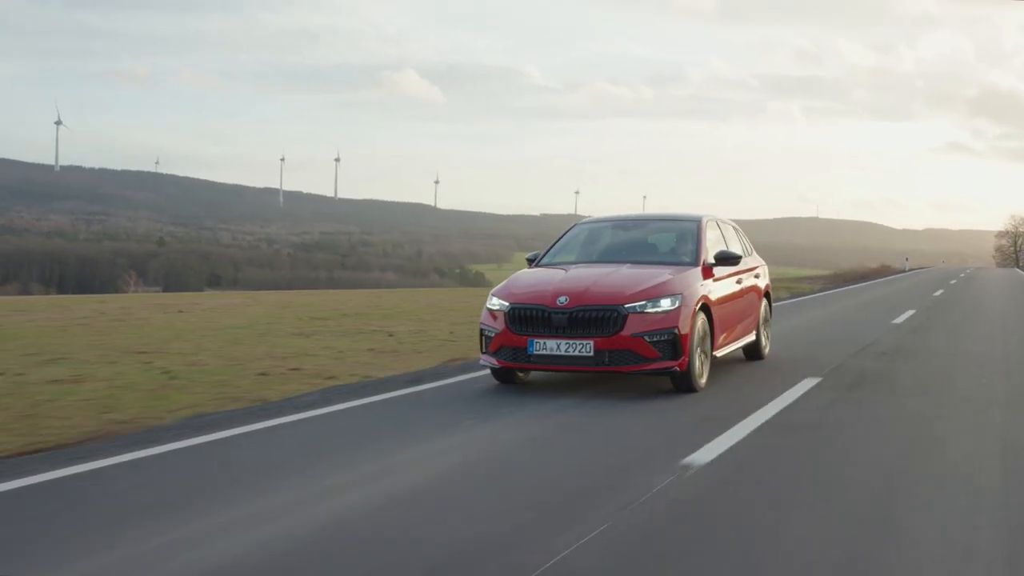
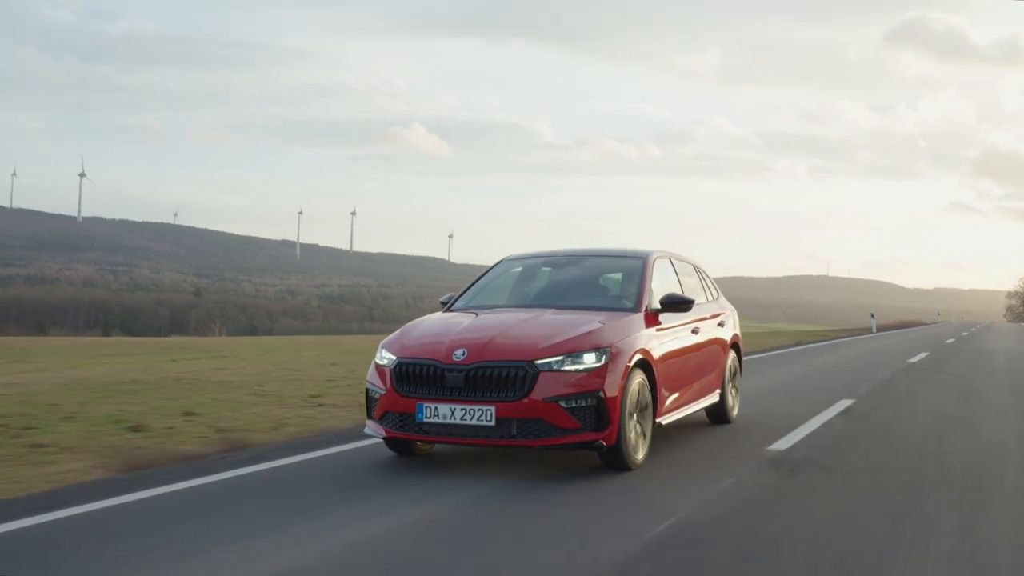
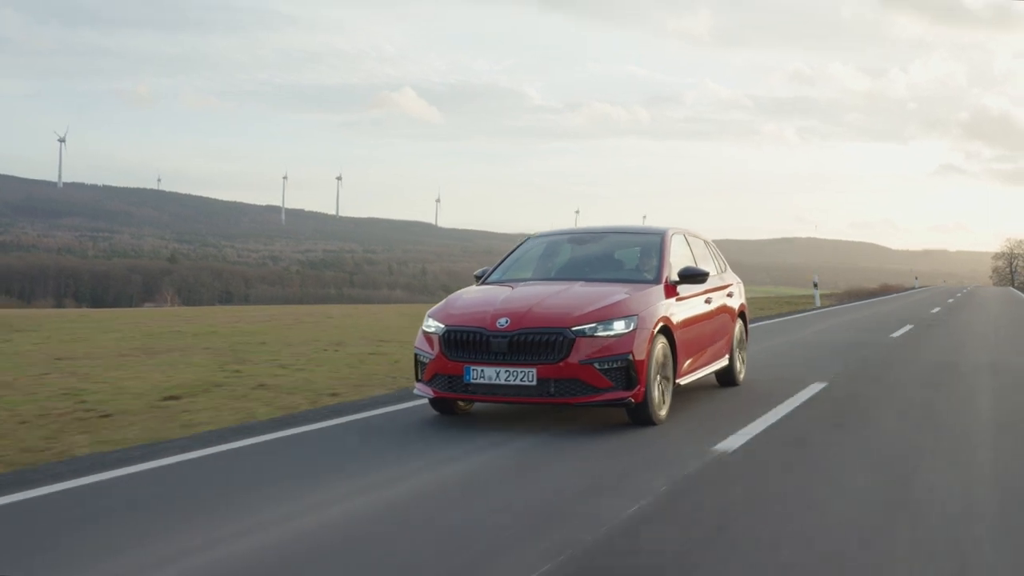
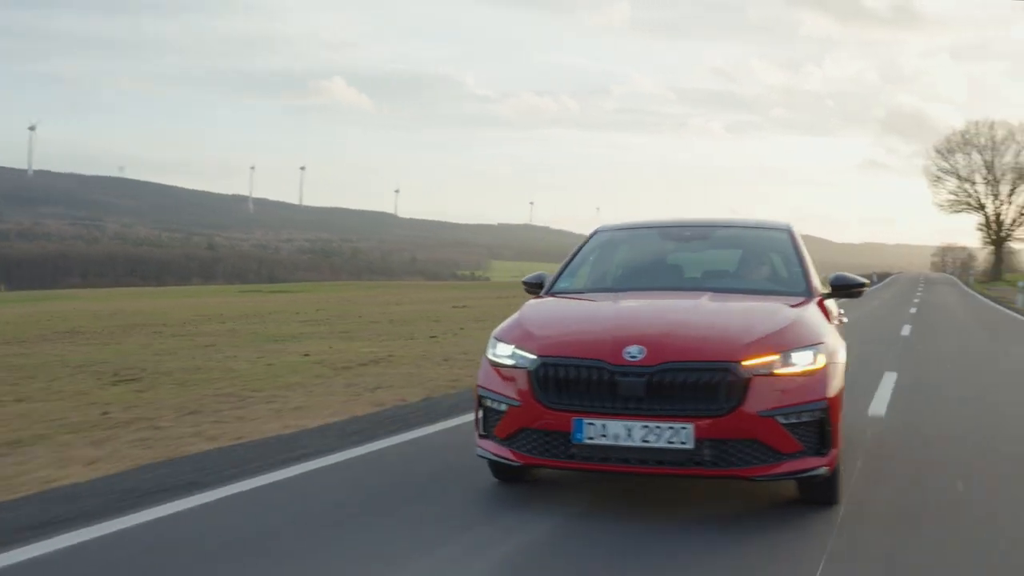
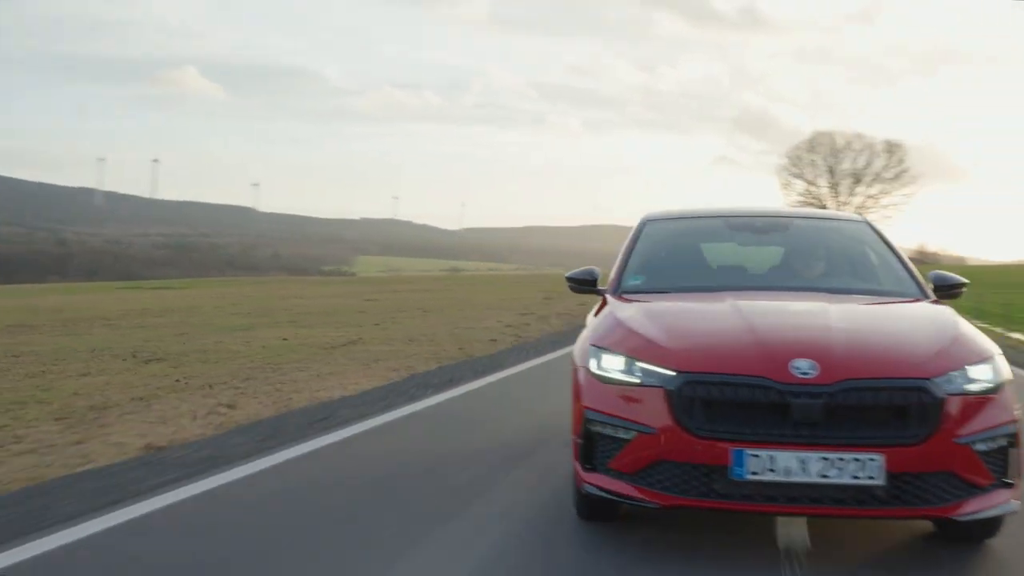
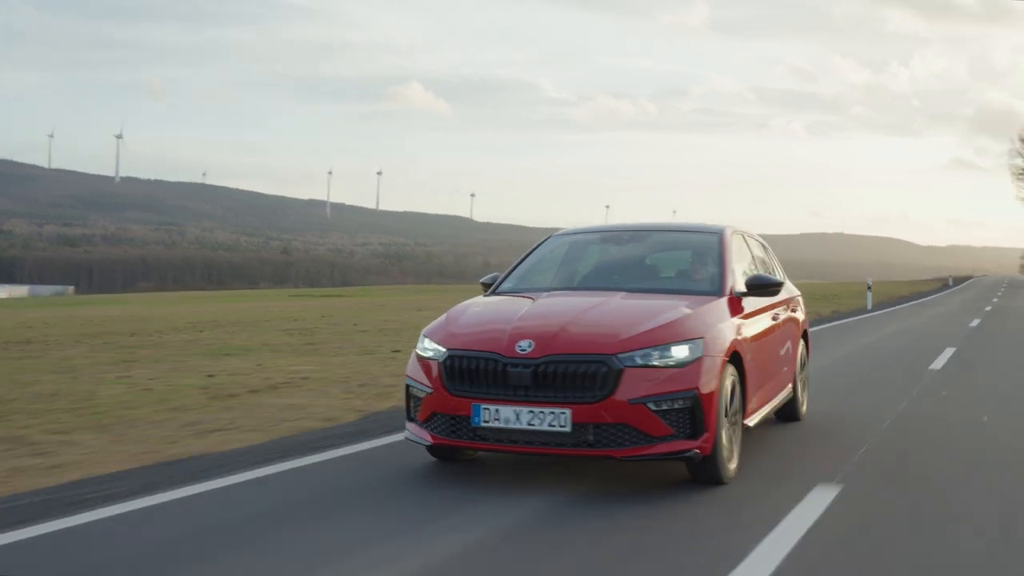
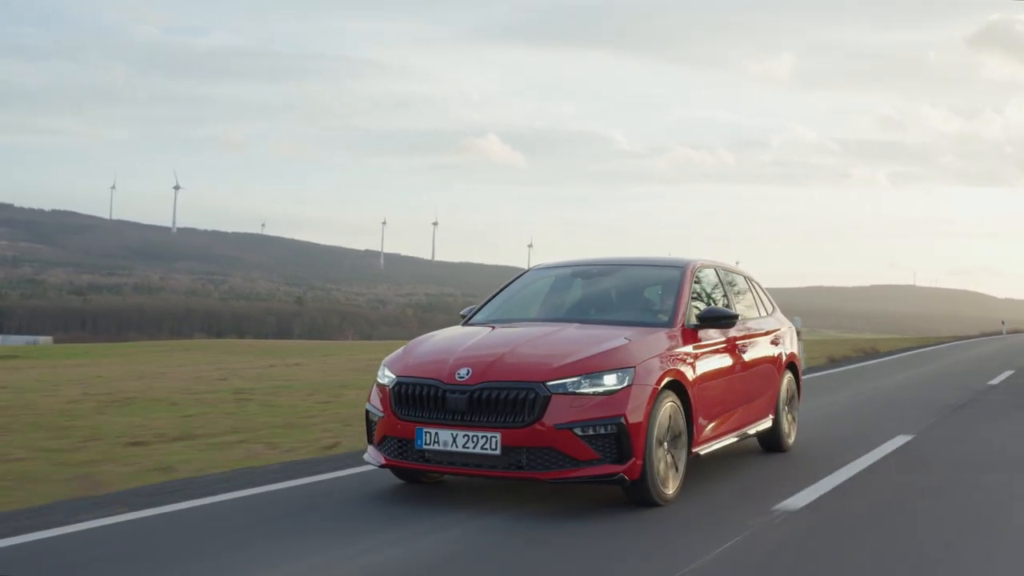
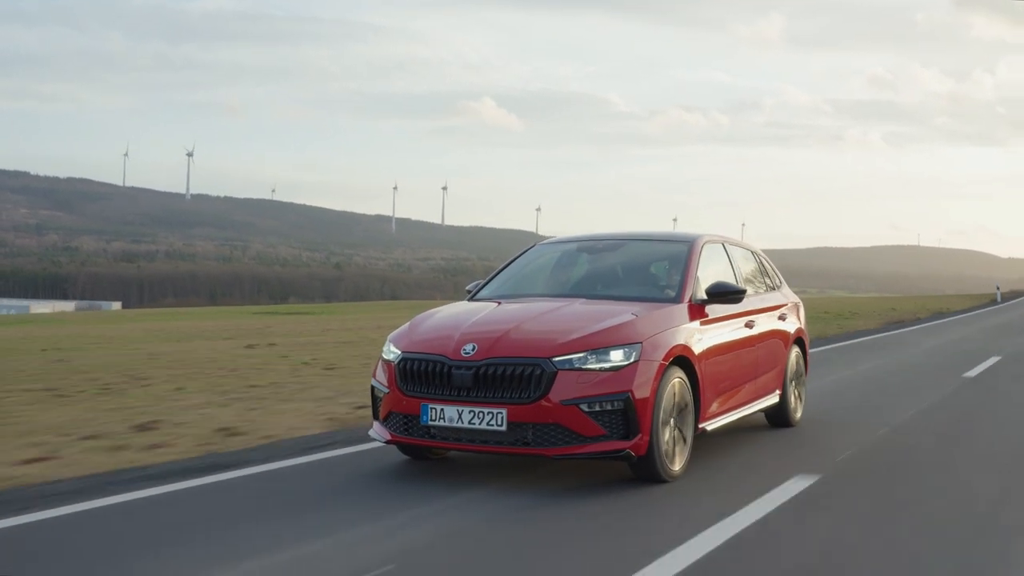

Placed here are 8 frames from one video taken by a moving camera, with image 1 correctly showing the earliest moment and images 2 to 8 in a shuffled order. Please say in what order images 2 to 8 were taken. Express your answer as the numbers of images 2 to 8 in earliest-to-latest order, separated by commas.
3, 2, 7, 8, 6, 4, 5
